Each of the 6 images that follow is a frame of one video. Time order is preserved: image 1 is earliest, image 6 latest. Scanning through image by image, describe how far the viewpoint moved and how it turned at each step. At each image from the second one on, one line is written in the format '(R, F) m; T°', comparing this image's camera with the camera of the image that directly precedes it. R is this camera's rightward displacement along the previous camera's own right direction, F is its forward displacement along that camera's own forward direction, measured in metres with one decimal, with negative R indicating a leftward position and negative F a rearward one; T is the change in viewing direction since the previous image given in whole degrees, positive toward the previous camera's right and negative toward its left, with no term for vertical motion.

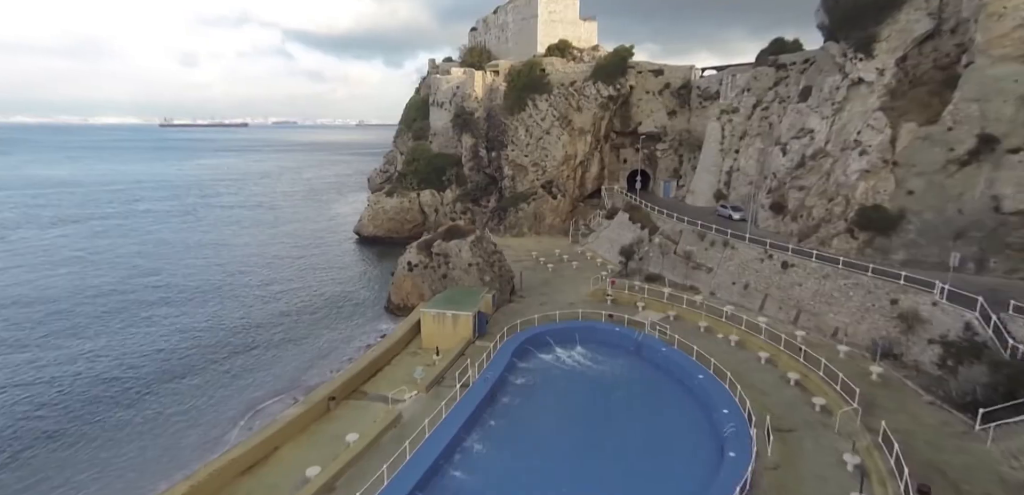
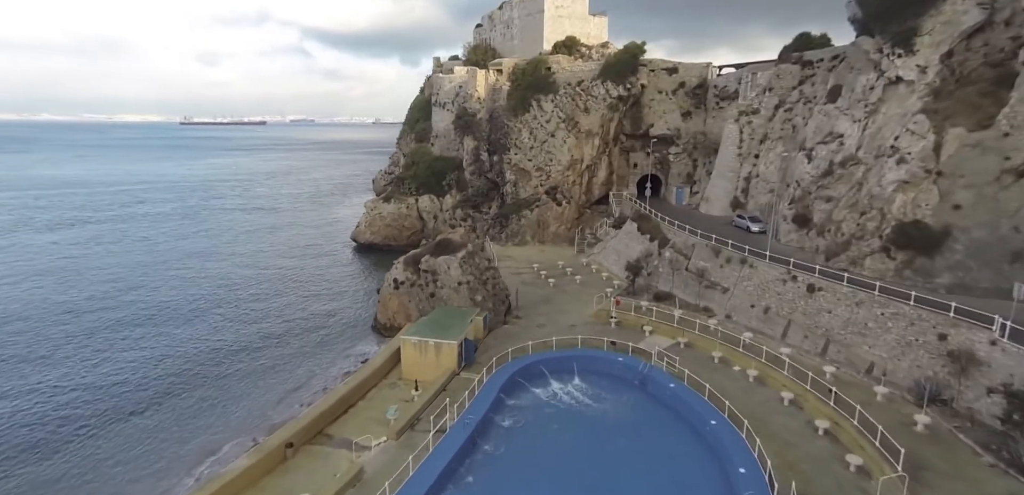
(+0.9, +2.2) m; -2°
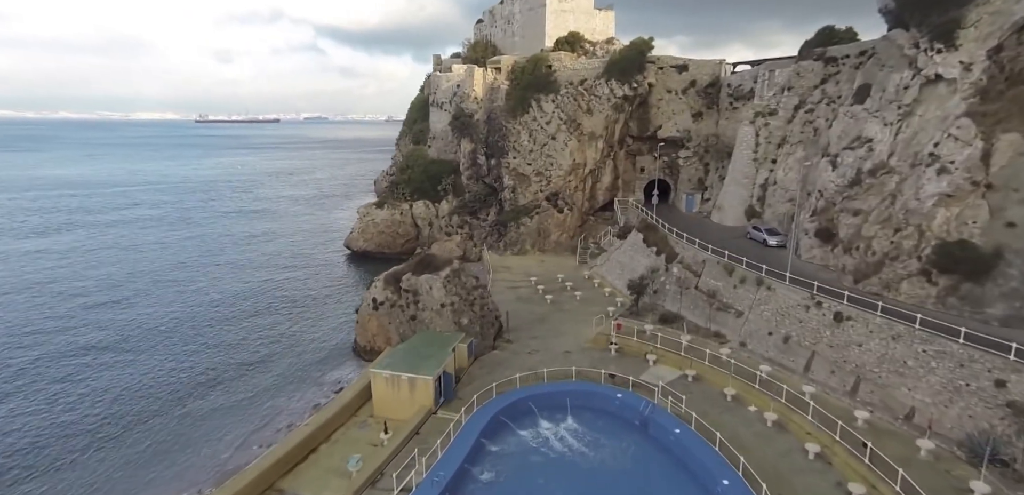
(+0.8, +2.2) m; -1°
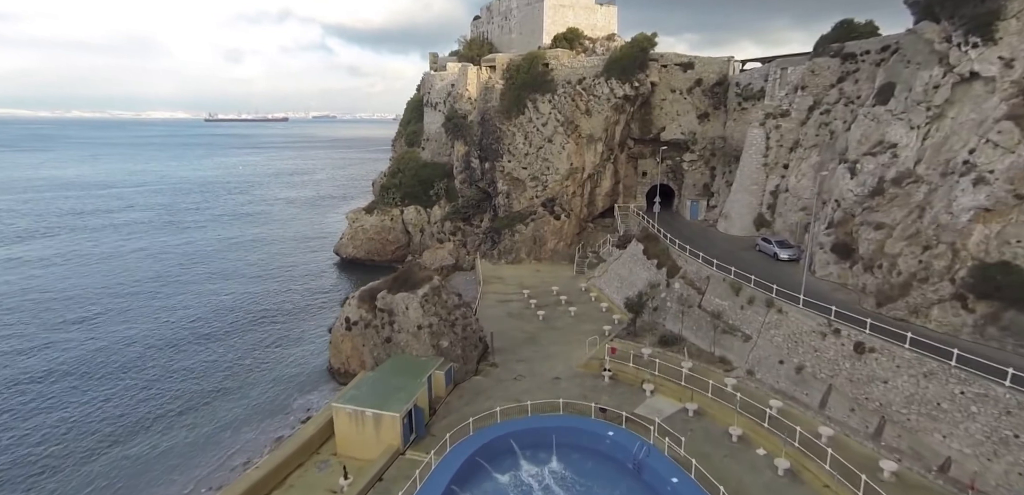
(+0.9, +1.9) m; -1°
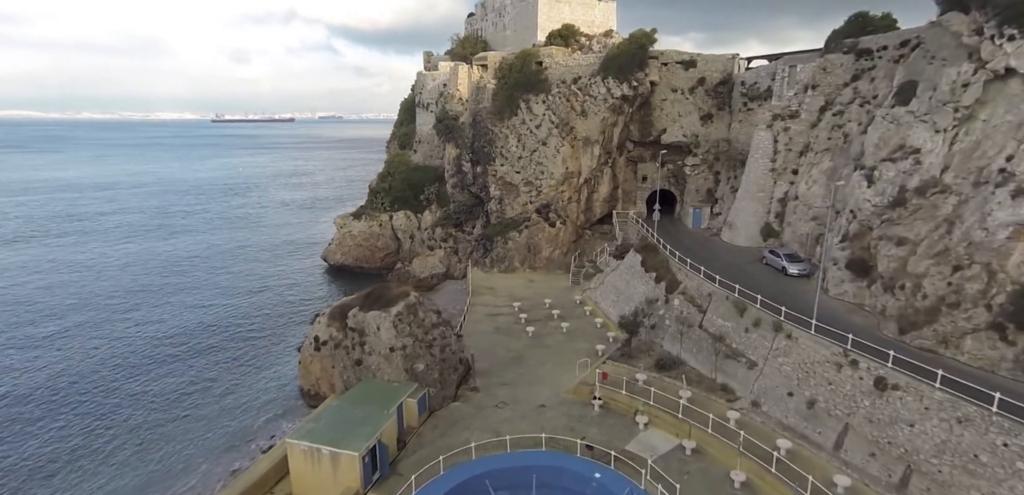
(+0.9, +1.7) m; -1°
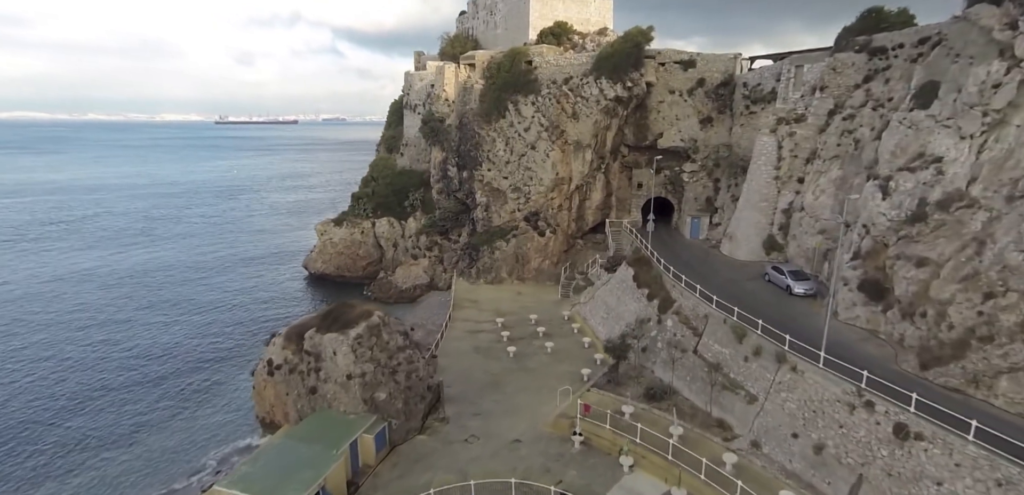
(+1.0, +1.8) m; 0°
